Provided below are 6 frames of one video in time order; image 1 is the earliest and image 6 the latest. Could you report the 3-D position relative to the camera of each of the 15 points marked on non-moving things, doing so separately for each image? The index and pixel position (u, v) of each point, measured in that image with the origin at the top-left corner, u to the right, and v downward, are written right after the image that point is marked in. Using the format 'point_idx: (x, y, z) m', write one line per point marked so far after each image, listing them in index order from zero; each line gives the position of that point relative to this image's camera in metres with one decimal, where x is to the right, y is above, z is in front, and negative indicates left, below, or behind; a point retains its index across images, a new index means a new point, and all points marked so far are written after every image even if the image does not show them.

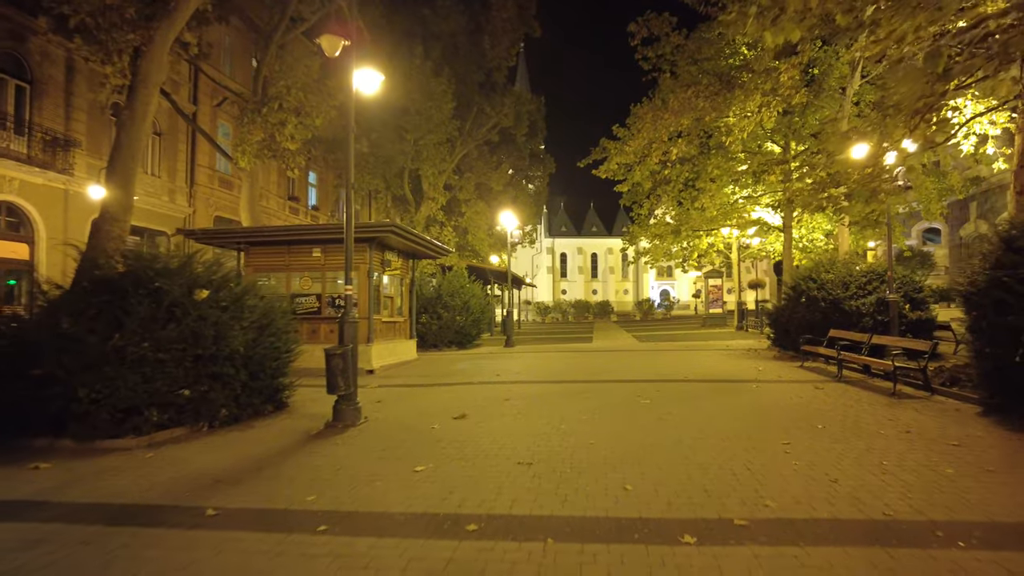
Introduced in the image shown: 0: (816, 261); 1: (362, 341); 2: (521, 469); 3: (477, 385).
0: (+7.6, +0.7, +16.3) m
1: (-3.5, -1.2, +15.0) m
2: (+0.1, -1.6, +5.8) m
3: (-0.6, -1.8, +12.1) m
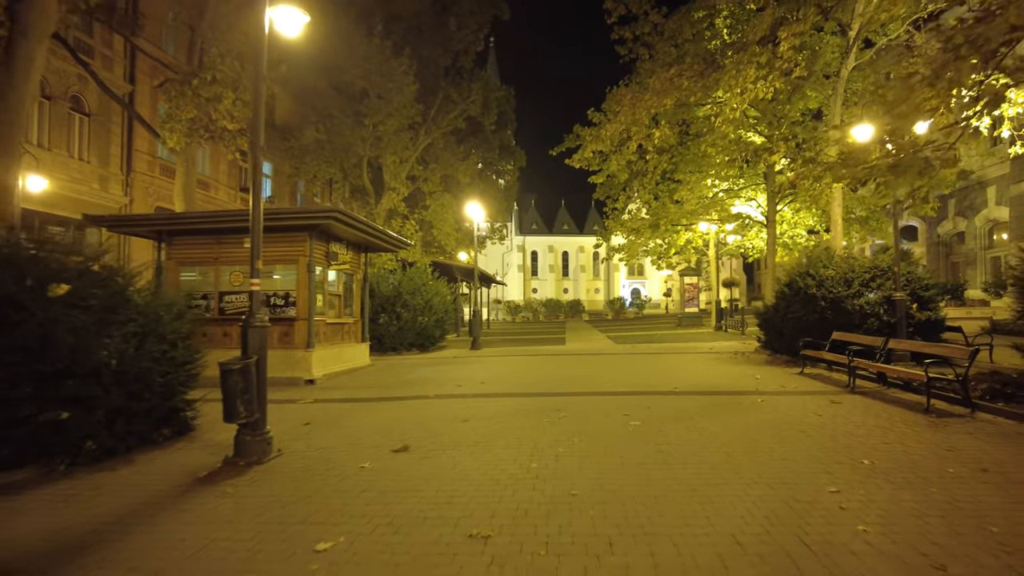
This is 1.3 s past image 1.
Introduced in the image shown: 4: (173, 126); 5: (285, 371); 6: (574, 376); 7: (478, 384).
0: (+6.8, +0.7, +14.8) m
1: (-4.2, -1.2, +13.0) m
2: (-0.2, -1.6, +4.0) m
3: (-1.2, -1.7, +10.2) m
4: (-8.4, +4.0, +16.2) m
5: (-4.4, -1.6, +12.8) m
6: (+1.2, -1.7, +12.4) m
7: (-0.6, -1.7, +11.7) m
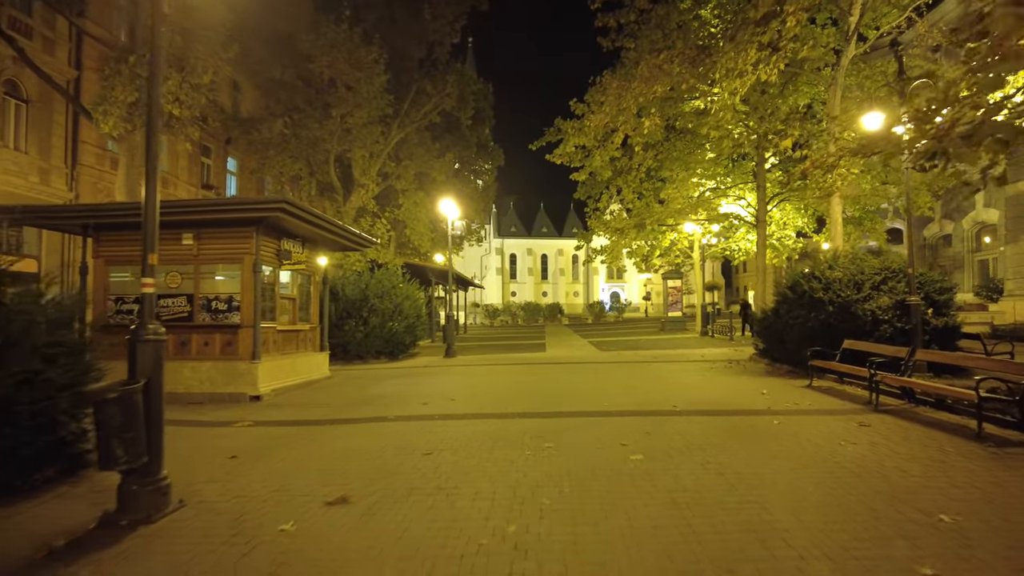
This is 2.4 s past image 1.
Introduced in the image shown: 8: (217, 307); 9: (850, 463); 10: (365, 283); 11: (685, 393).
0: (+6.3, +0.7, +13.5) m
1: (-4.6, -1.2, +11.4) m
2: (-0.4, -1.6, +2.5) m
3: (-1.6, -1.8, +8.7) m
4: (-8.9, +3.9, +14.4) m
5: (-4.9, -1.7, +11.2) m
6: (+0.8, -1.7, +10.9) m
7: (-1.0, -1.8, +10.3) m
8: (-5.2, -0.3, +11.6) m
9: (+3.1, -1.6, +6.0) m
10: (-4.4, +0.1, +19.4) m
11: (+2.8, -1.7, +10.6) m
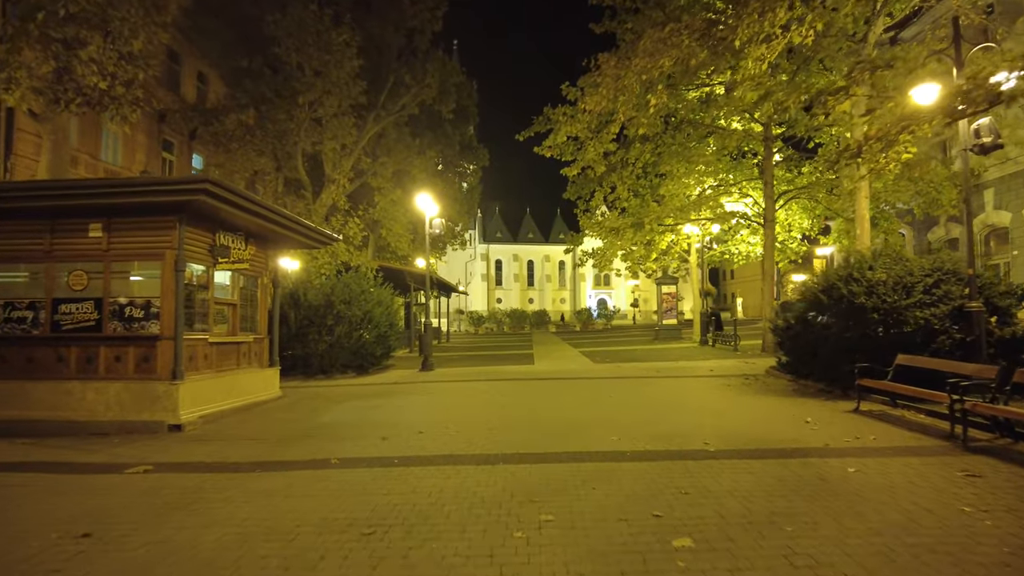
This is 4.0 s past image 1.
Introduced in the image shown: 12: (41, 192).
0: (+6.0, +0.6, +11.6) m
1: (-4.8, -1.2, +9.2) m
2: (-0.4, -1.5, +0.4) m
3: (-1.7, -1.8, +6.5) m
4: (-9.2, +3.9, +12.2) m
5: (-5.1, -1.7, +9.0) m
6: (+0.6, -1.7, +8.8) m
7: (-1.2, -1.8, +8.1) m
8: (-5.4, -0.4, +9.4) m
9: (+3.0, -1.6, +3.9) m
10: (-4.8, 0.0, +17.2) m
11: (+2.6, -1.7, +8.5) m
12: (-6.4, +1.3, +8.8) m
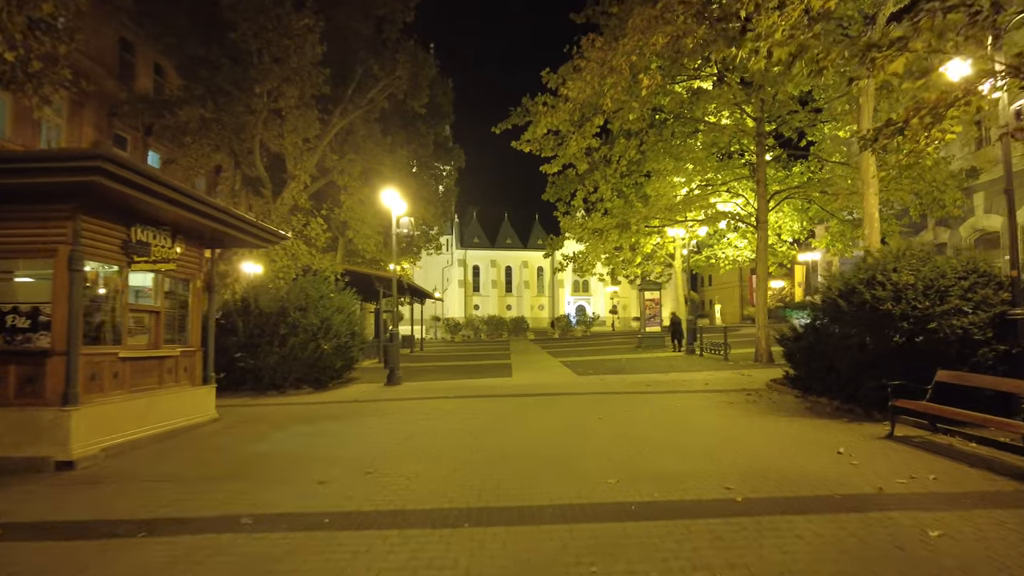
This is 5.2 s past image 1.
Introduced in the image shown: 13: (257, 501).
0: (+5.6, +0.5, +10.2) m
1: (-5.2, -1.3, +7.5) m
2: (-0.4, -1.5, -1.2) m
3: (-2.0, -1.8, +4.9) m
4: (-9.6, +3.8, +10.4) m
5: (-5.4, -1.8, +7.3) m
6: (+0.2, -1.8, +7.3) m
7: (-1.5, -1.8, +6.5) m
8: (-5.8, -0.4, +7.6) m
9: (+2.8, -1.6, +2.4) m
10: (-5.4, -0.1, +15.5) m
11: (+2.3, -1.8, +7.0) m
12: (-6.7, +1.3, +7.0) m
13: (-2.2, -1.9, +5.8) m
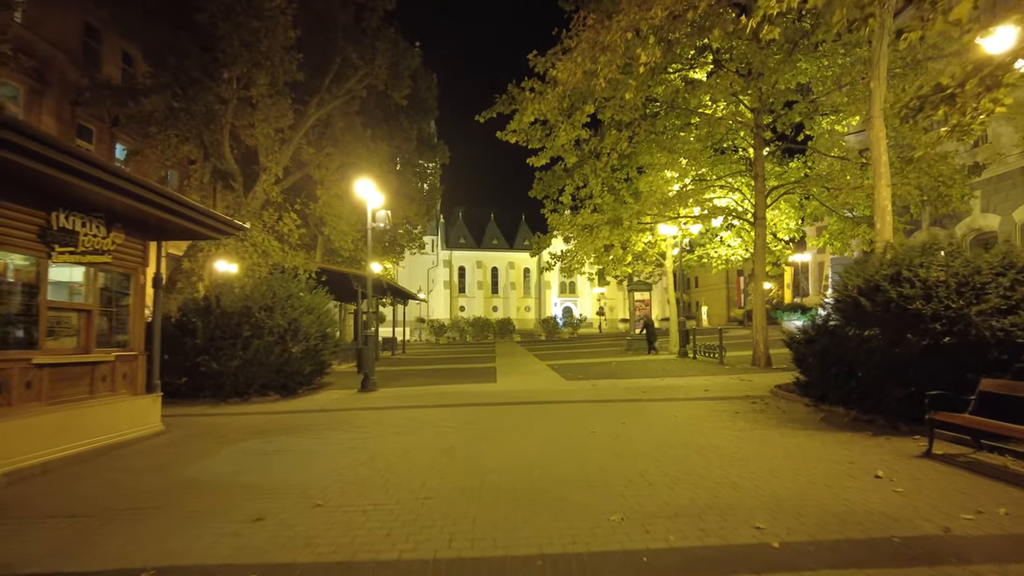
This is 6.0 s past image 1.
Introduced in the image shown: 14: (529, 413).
0: (+5.4, +0.5, +9.2) m
1: (-5.3, -1.2, +6.2) m
2: (-0.4, -1.4, -2.3) m
3: (-2.1, -1.7, +3.7) m
4: (-9.8, +3.9, +9.1) m
5: (-5.6, -1.7, +6.0) m
6: (+0.1, -1.7, +6.2) m
7: (-1.7, -1.8, +5.3) m
8: (-5.9, -0.4, +6.4) m
9: (+2.8, -1.5, +1.4) m
10: (-5.7, -0.1, +14.2) m
11: (+2.1, -1.7, +5.9) m
12: (-6.8, +1.3, +5.8) m
13: (-2.4, -1.8, +4.6) m
14: (+0.3, -2.0, +10.3) m
